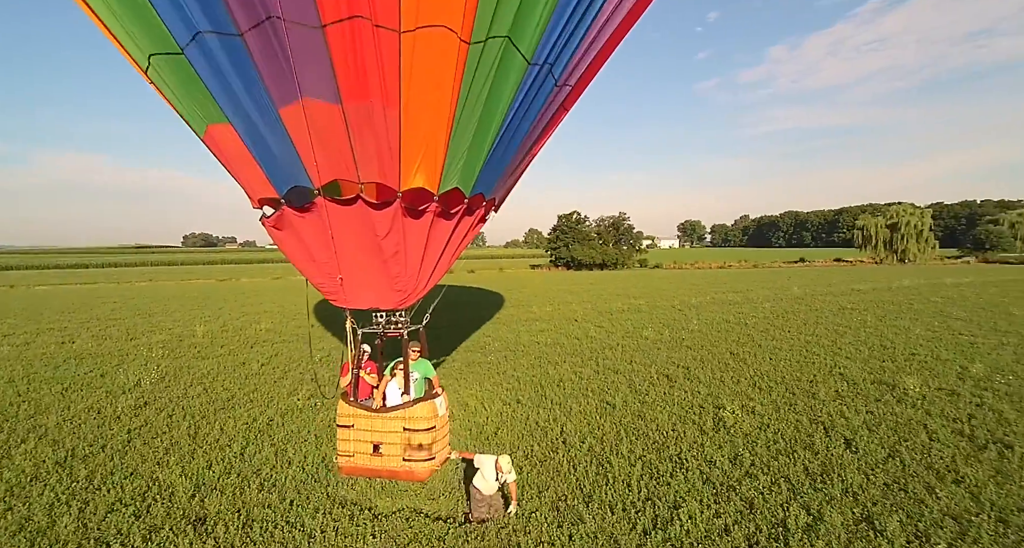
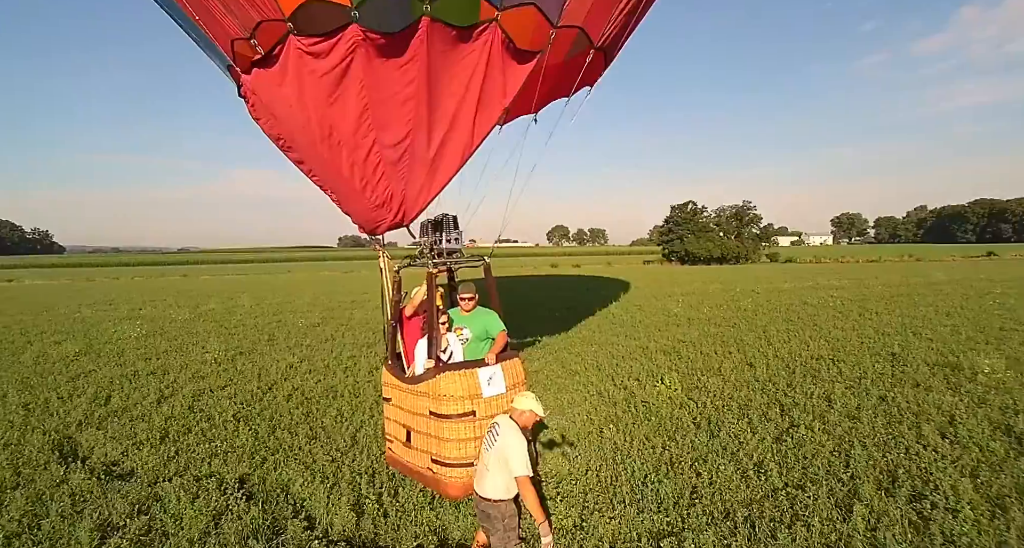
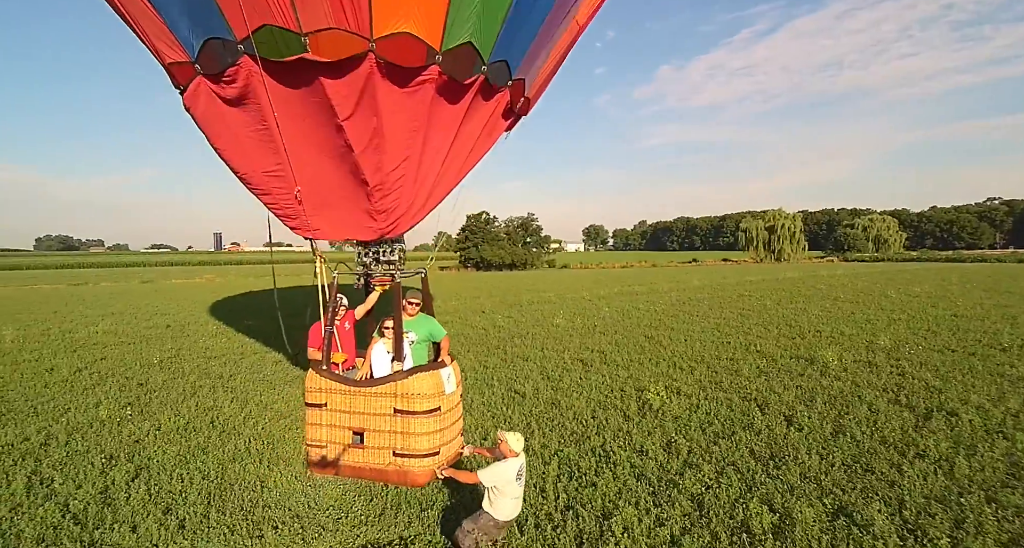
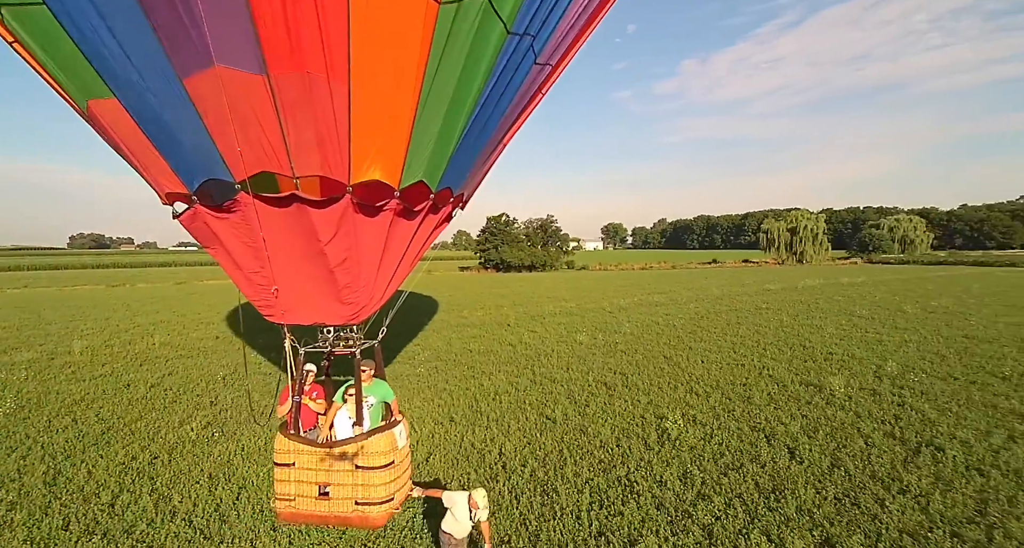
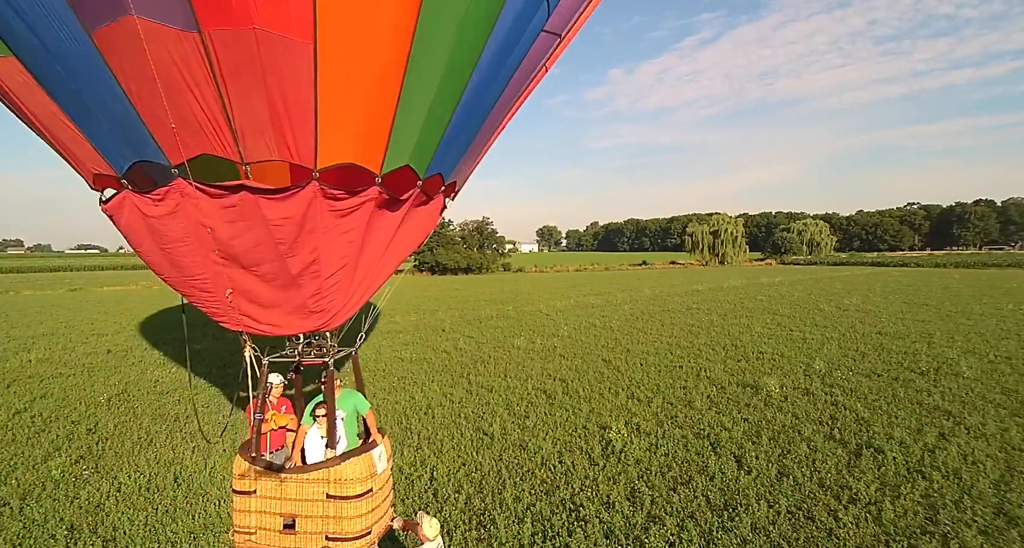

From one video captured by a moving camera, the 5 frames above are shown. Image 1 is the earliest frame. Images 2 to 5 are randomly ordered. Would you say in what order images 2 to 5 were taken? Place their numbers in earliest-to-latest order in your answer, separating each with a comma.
4, 5, 3, 2
